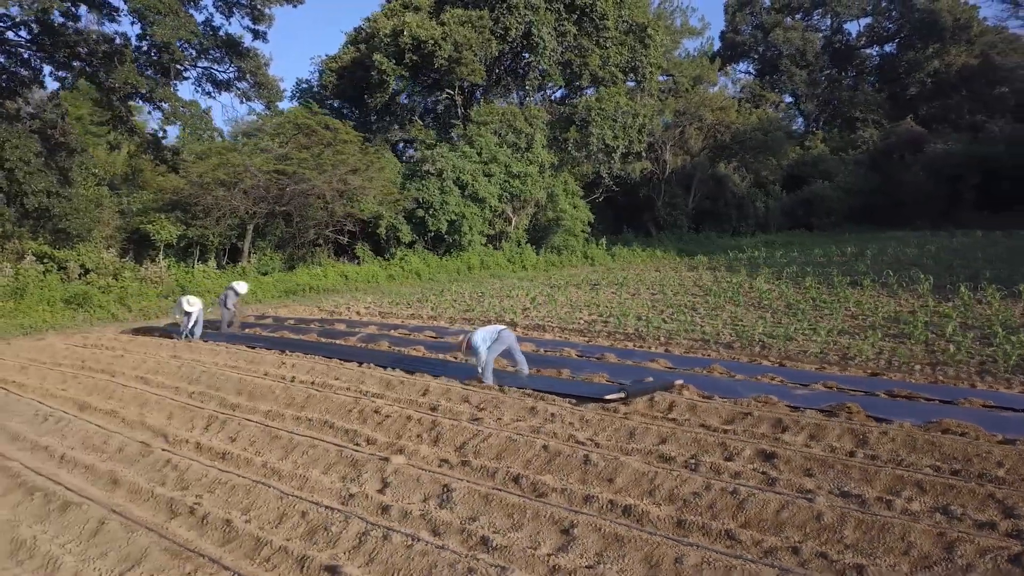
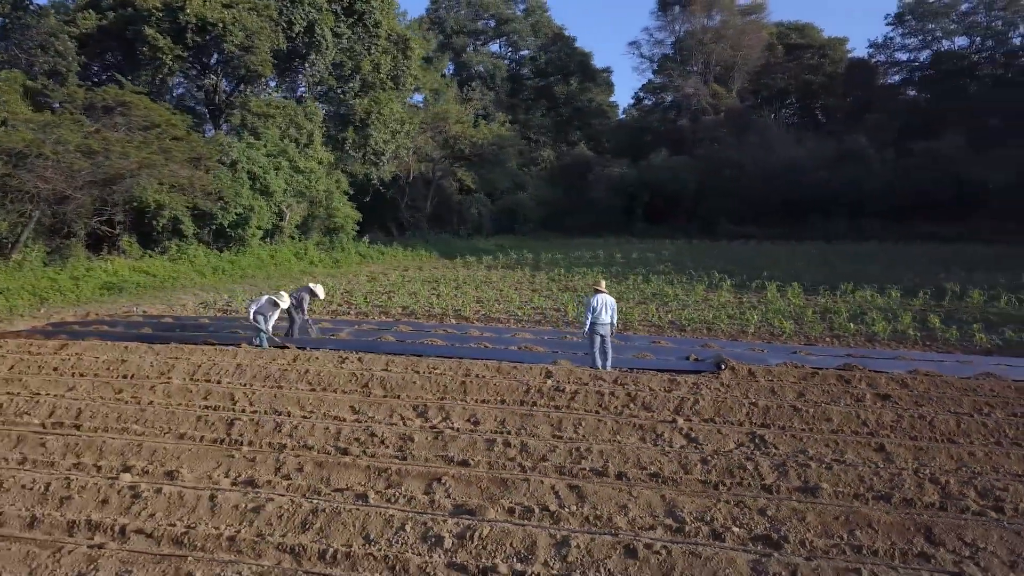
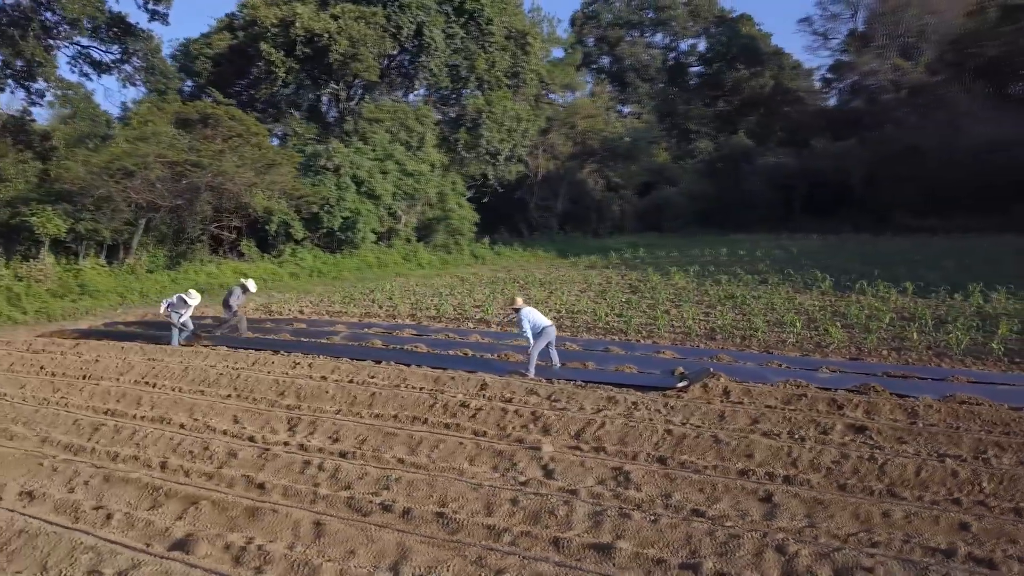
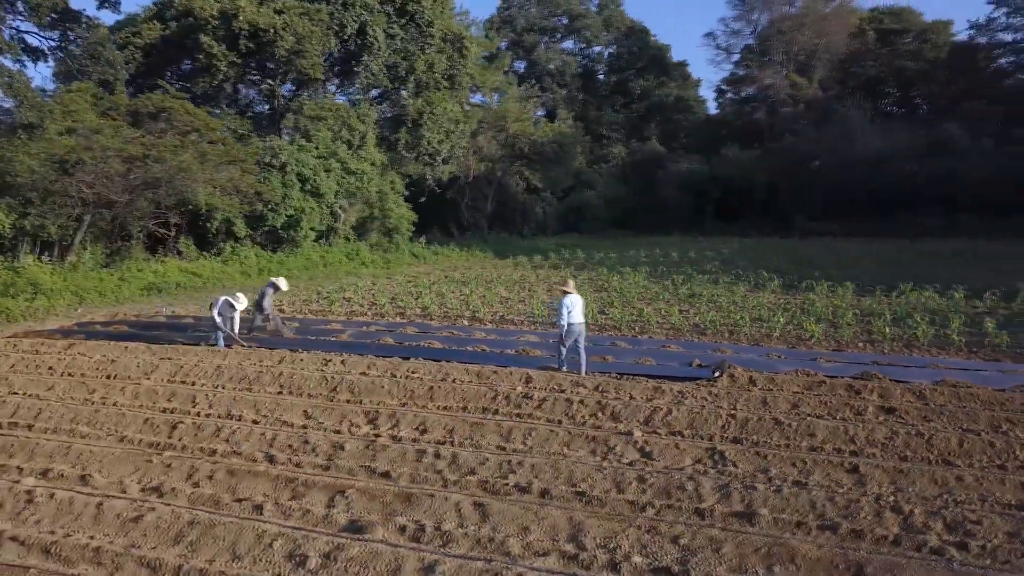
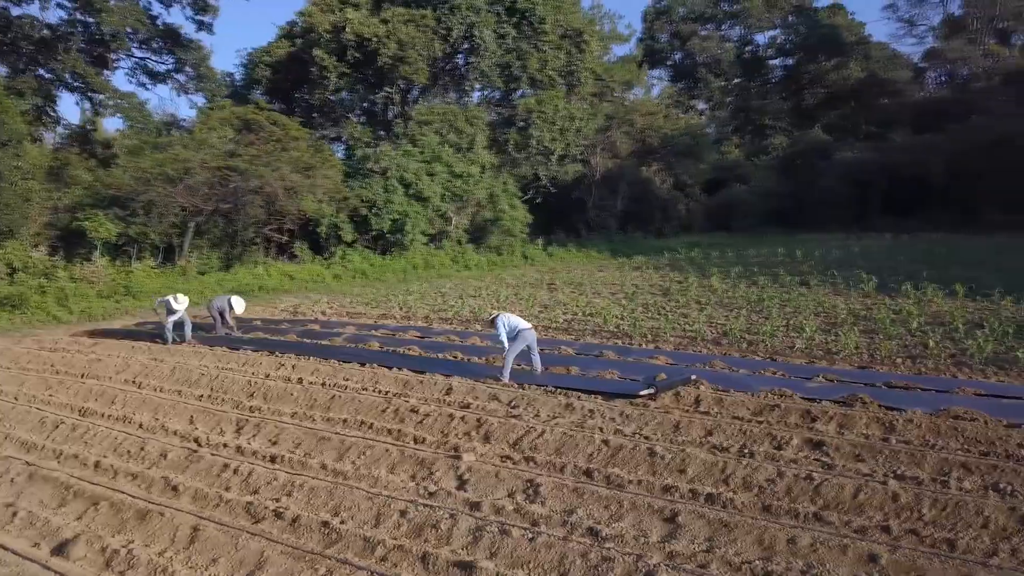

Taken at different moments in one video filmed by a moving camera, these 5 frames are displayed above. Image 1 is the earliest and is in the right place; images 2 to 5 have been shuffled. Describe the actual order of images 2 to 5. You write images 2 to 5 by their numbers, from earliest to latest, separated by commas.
5, 3, 4, 2
